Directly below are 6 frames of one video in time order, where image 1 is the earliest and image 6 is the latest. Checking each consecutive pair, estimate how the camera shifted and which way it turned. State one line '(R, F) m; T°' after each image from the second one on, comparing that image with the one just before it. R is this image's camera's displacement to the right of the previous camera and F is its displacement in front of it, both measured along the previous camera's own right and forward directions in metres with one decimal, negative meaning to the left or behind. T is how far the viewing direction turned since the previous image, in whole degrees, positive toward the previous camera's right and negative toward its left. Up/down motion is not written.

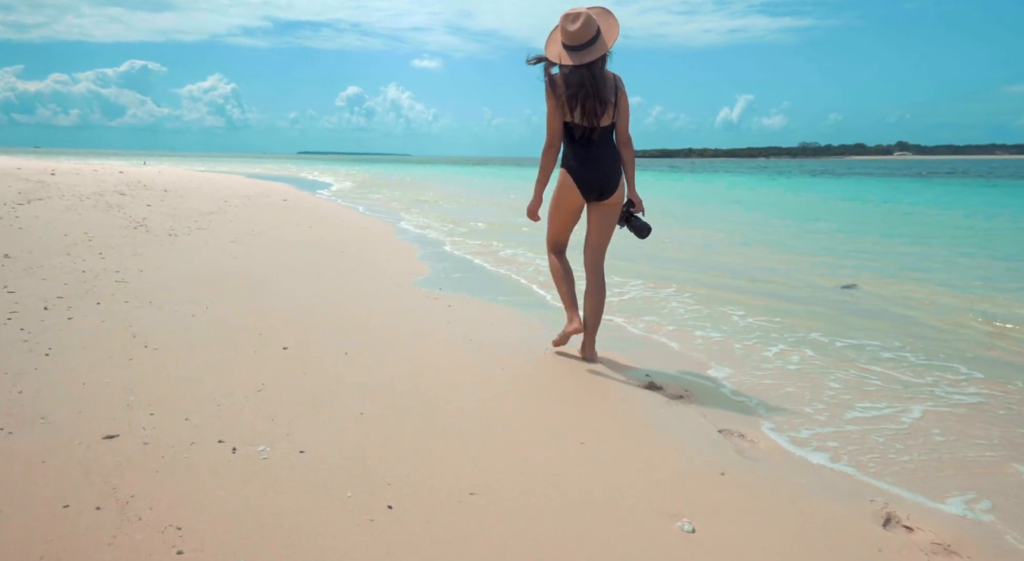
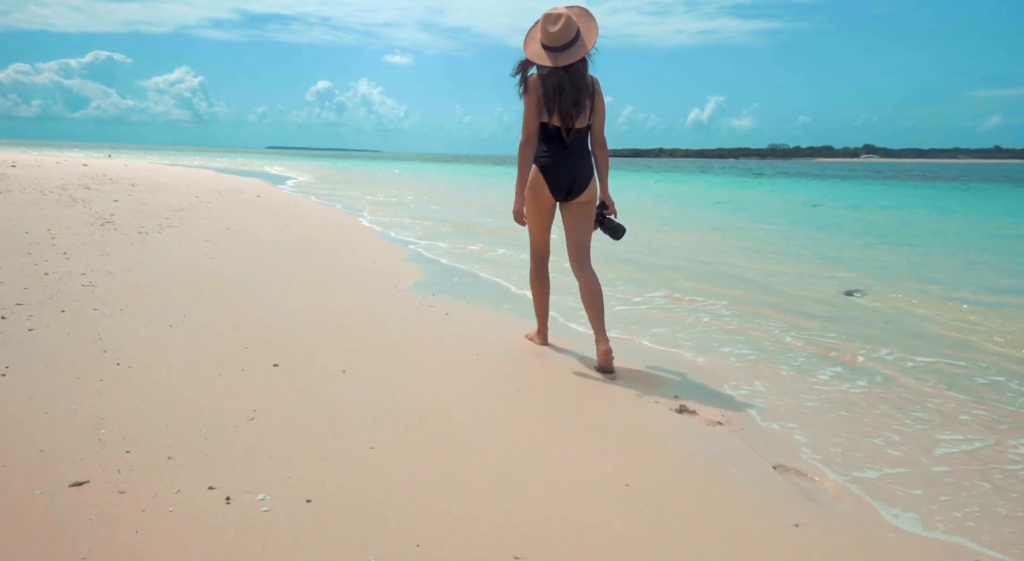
(-0.2, +0.3) m; +2°
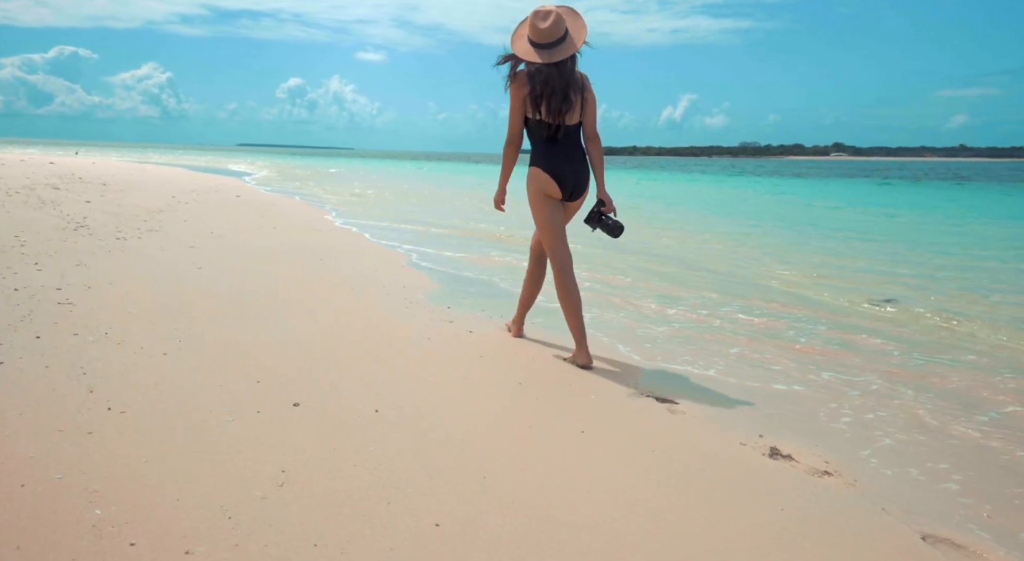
(-0.3, +0.4) m; +2°
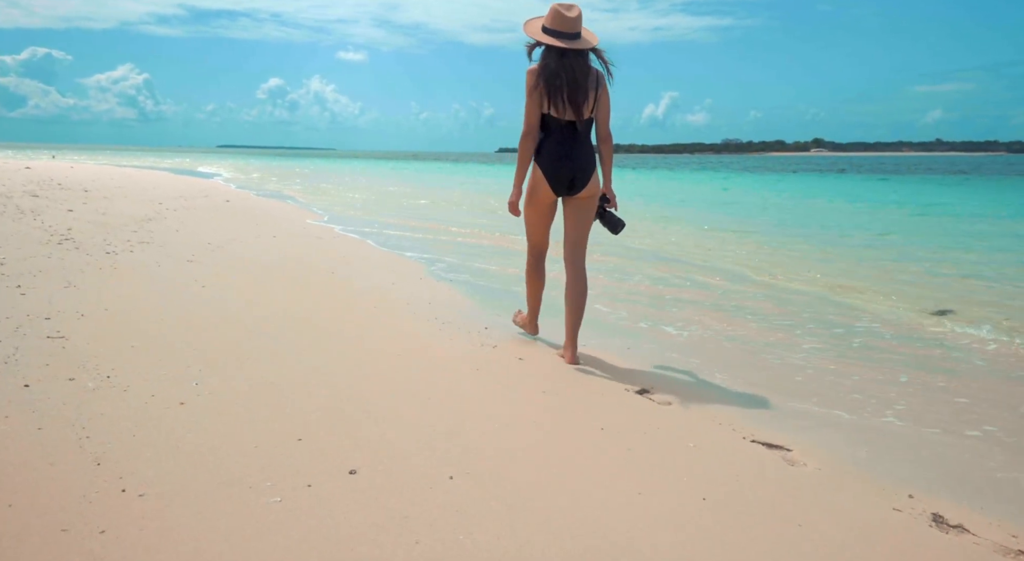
(-0.3, +0.4) m; +1°
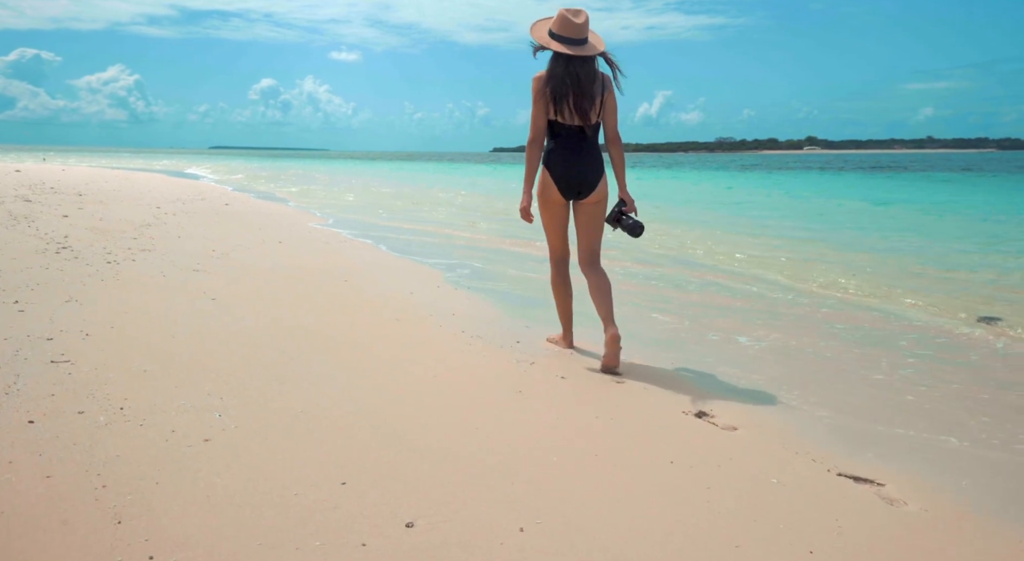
(-0.2, +0.2) m; 0°
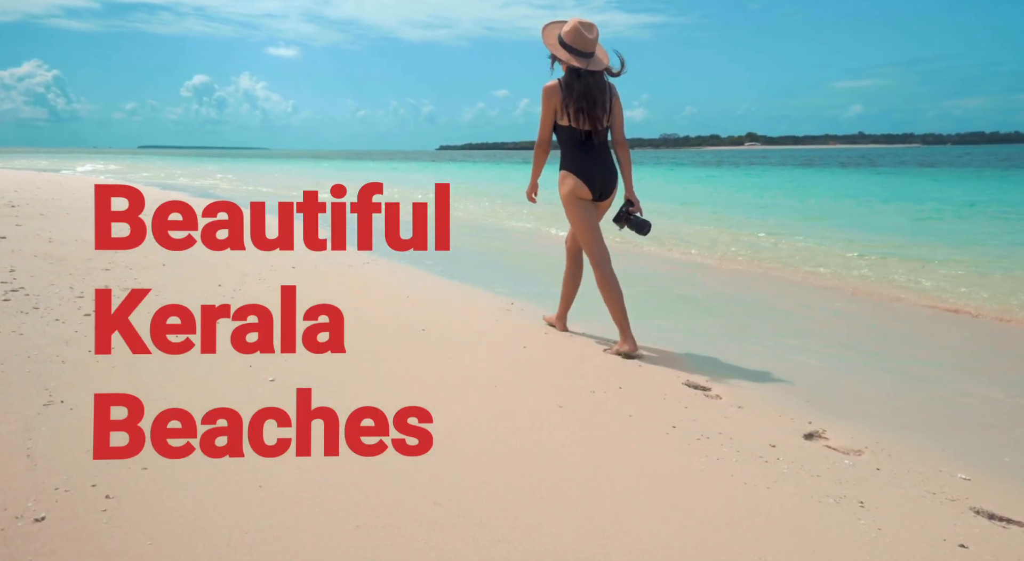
(-1.1, +1.4) m; +5°
